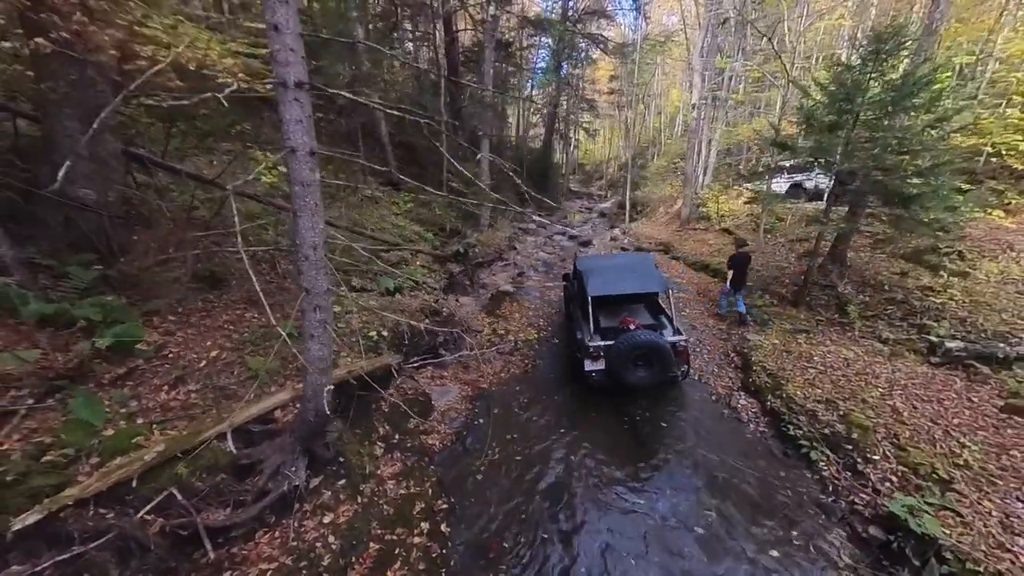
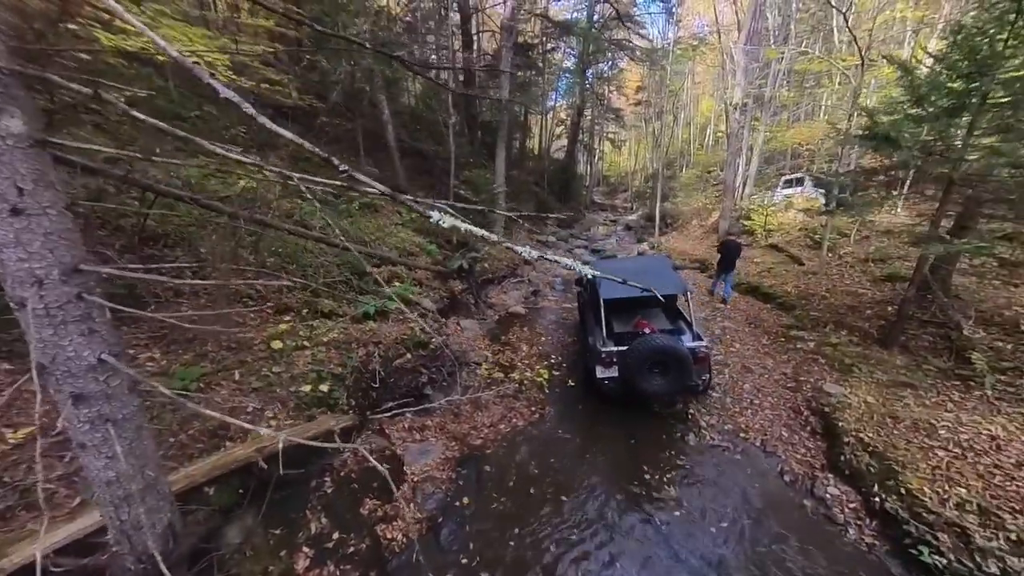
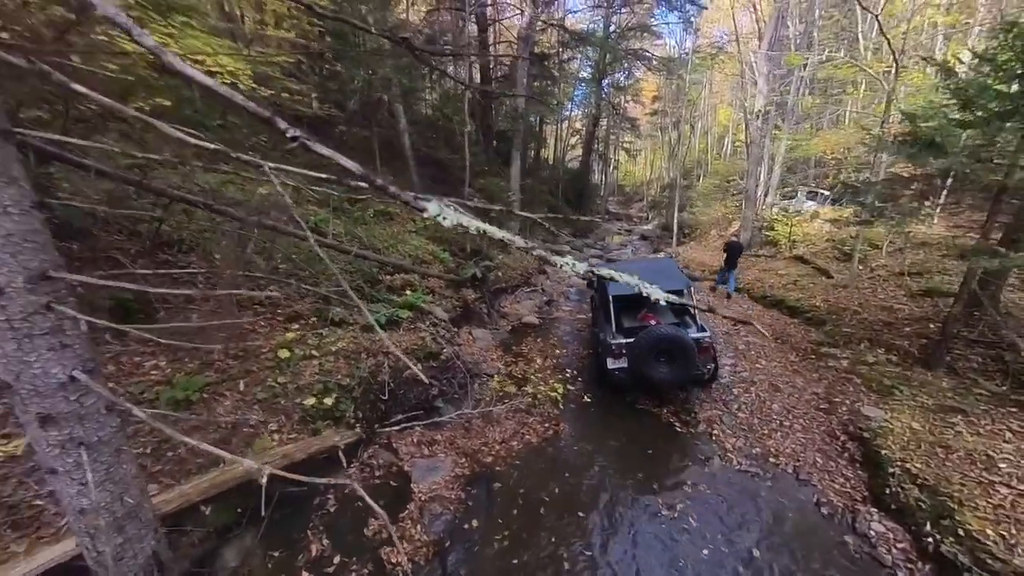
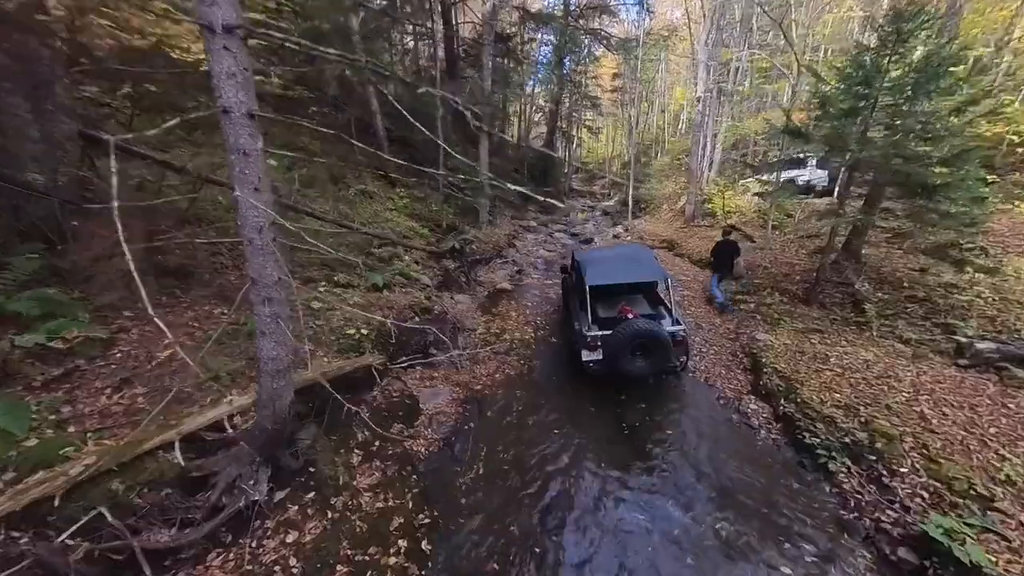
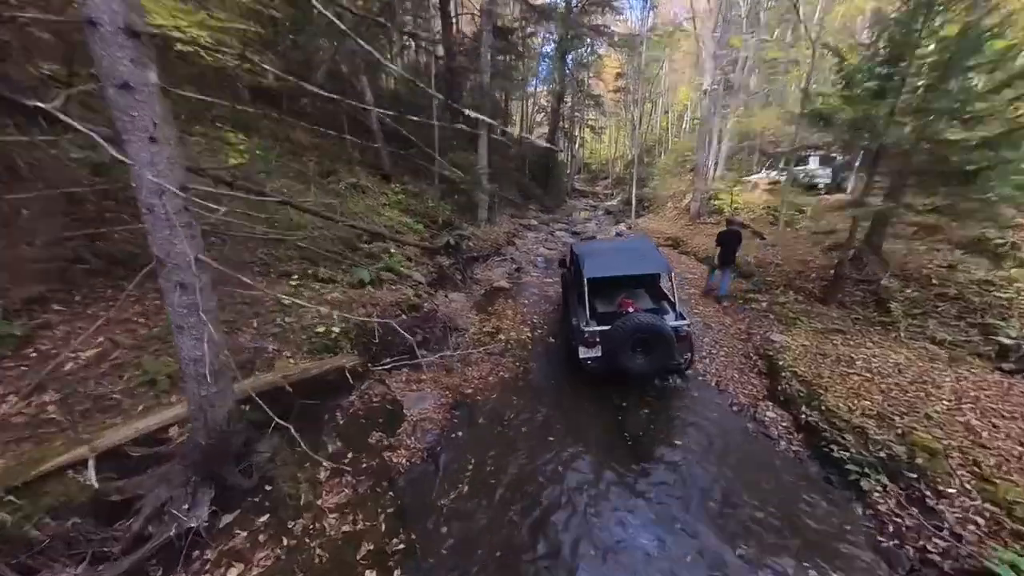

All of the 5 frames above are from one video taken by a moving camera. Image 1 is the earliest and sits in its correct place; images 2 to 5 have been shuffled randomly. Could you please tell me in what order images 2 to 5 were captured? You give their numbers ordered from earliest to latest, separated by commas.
4, 5, 2, 3
